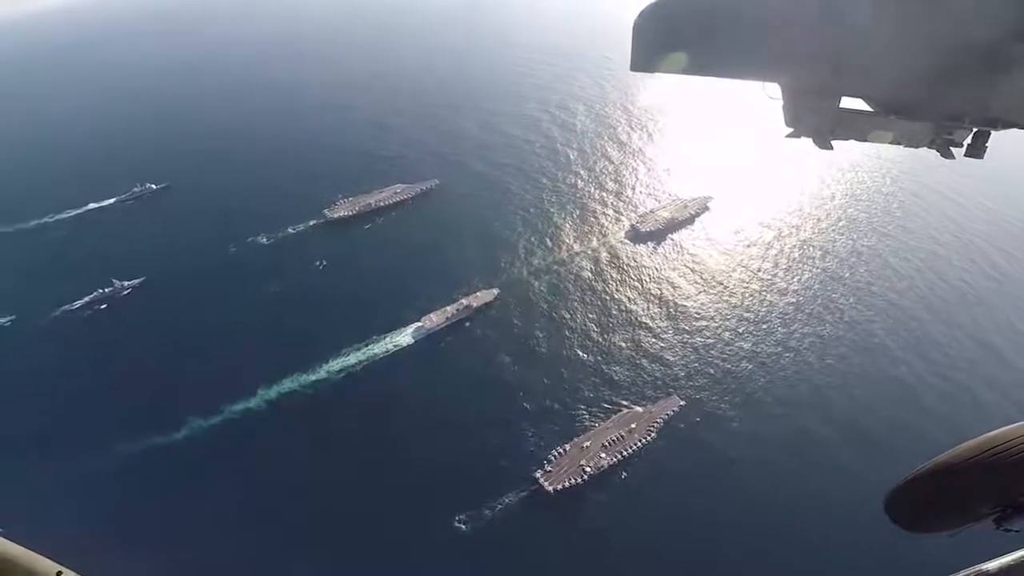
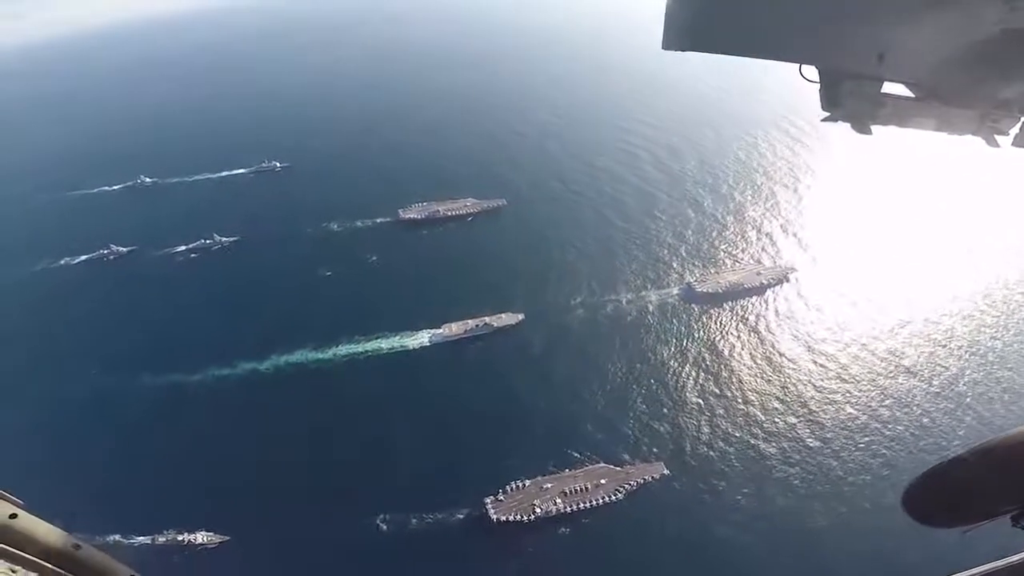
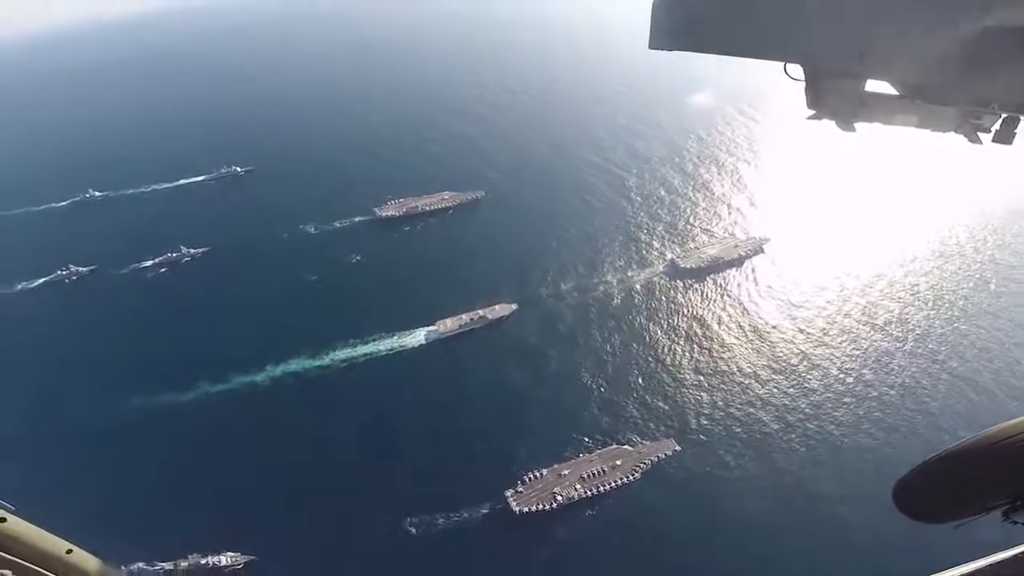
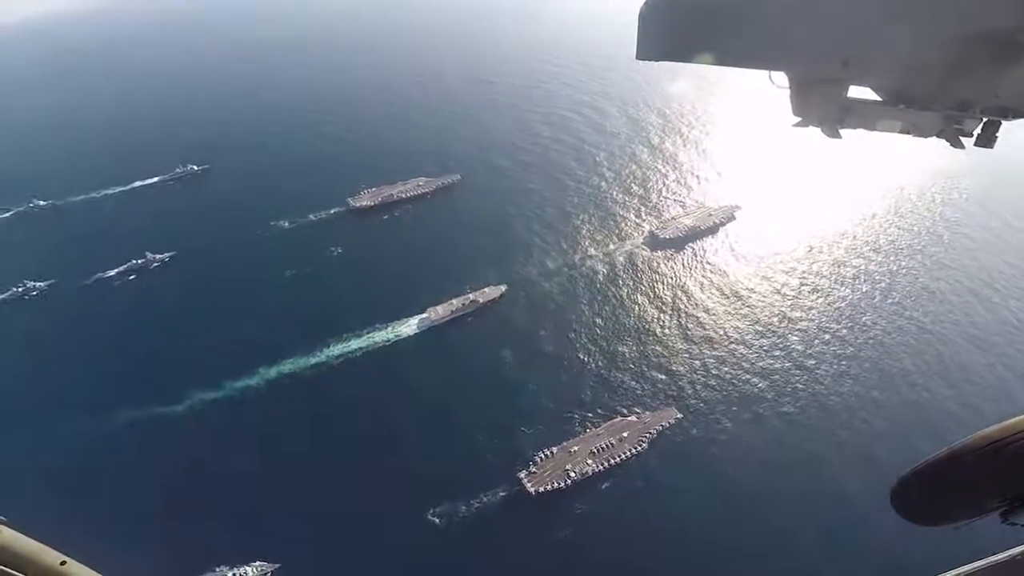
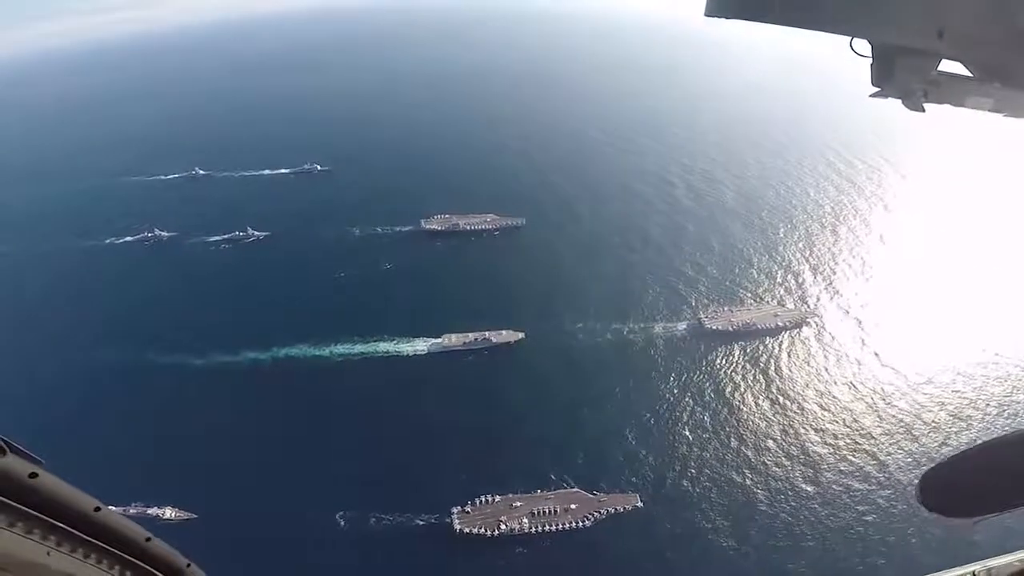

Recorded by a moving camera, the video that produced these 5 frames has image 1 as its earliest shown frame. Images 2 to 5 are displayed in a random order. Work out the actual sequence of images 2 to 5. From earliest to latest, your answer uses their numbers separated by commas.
4, 3, 2, 5
